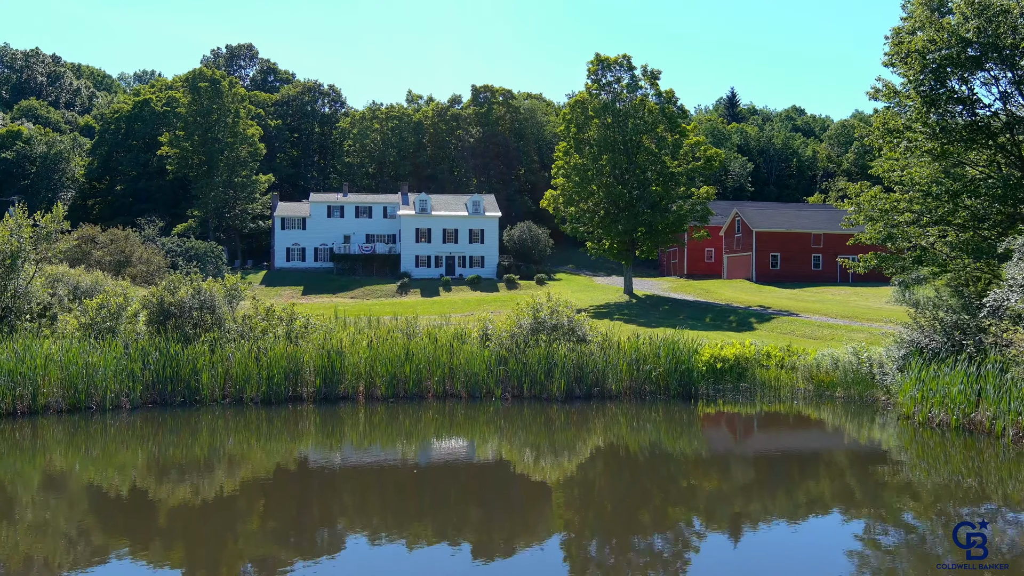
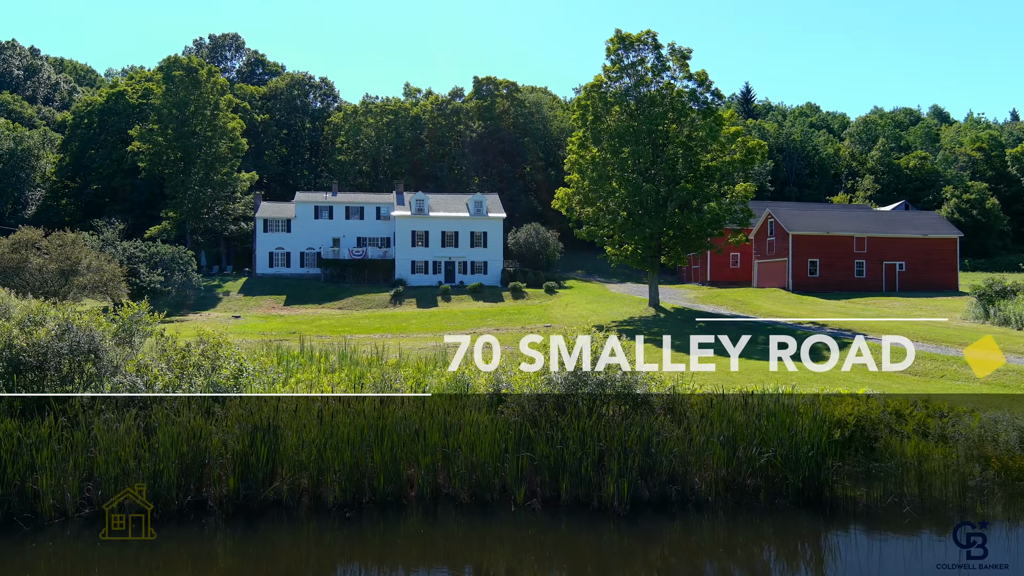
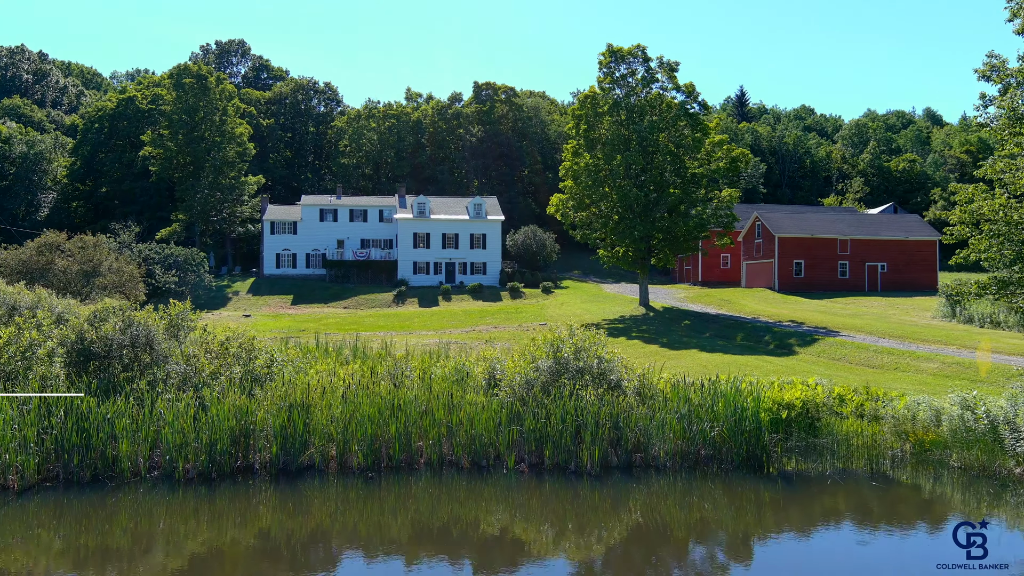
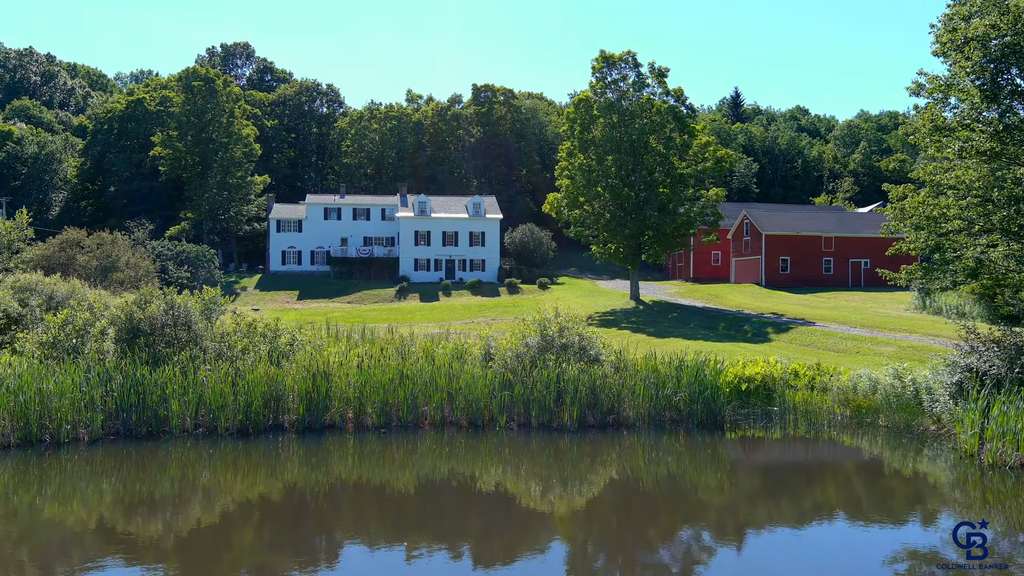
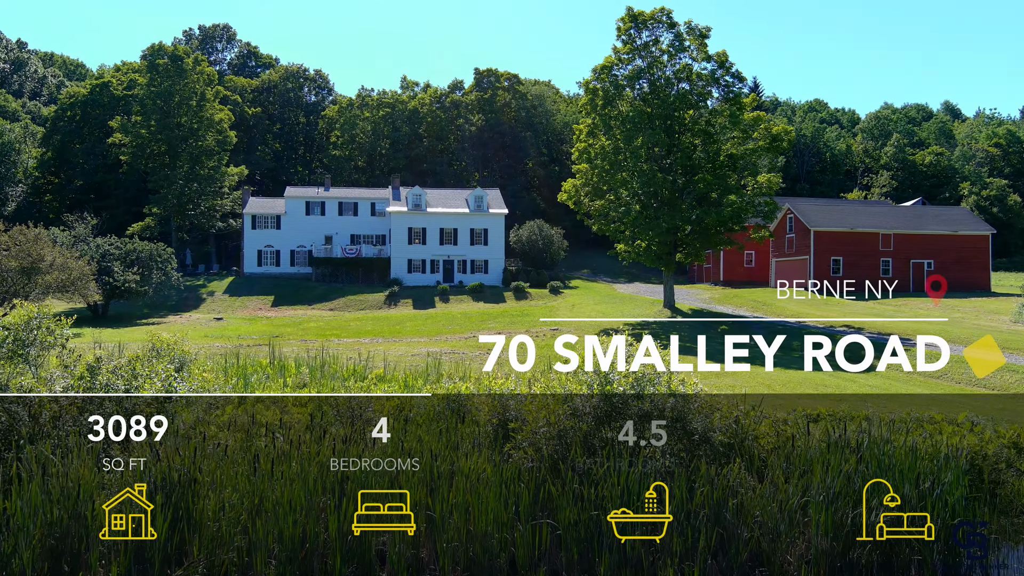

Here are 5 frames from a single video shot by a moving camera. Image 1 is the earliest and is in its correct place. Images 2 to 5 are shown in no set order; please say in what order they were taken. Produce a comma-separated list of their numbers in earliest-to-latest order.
4, 3, 2, 5
